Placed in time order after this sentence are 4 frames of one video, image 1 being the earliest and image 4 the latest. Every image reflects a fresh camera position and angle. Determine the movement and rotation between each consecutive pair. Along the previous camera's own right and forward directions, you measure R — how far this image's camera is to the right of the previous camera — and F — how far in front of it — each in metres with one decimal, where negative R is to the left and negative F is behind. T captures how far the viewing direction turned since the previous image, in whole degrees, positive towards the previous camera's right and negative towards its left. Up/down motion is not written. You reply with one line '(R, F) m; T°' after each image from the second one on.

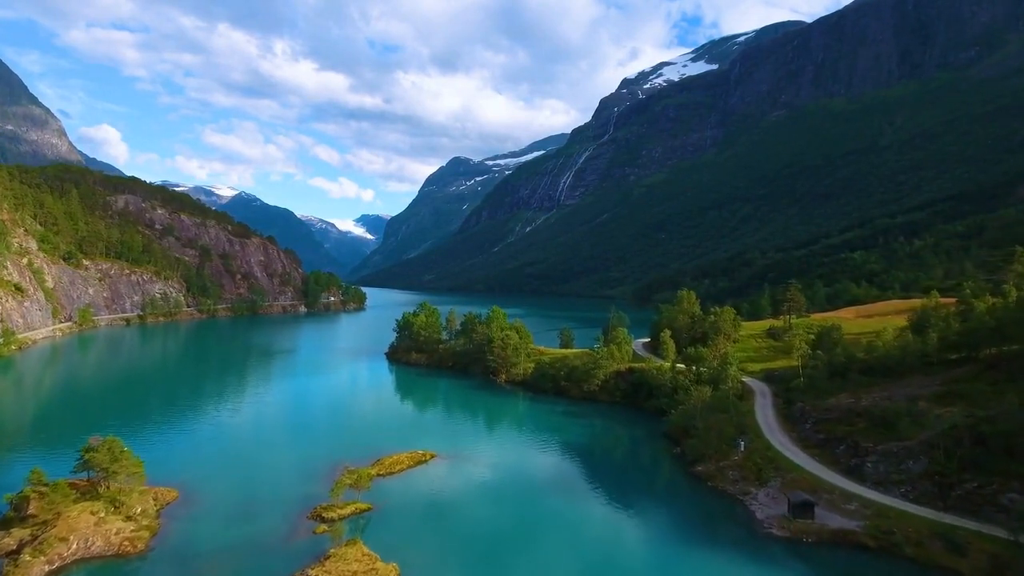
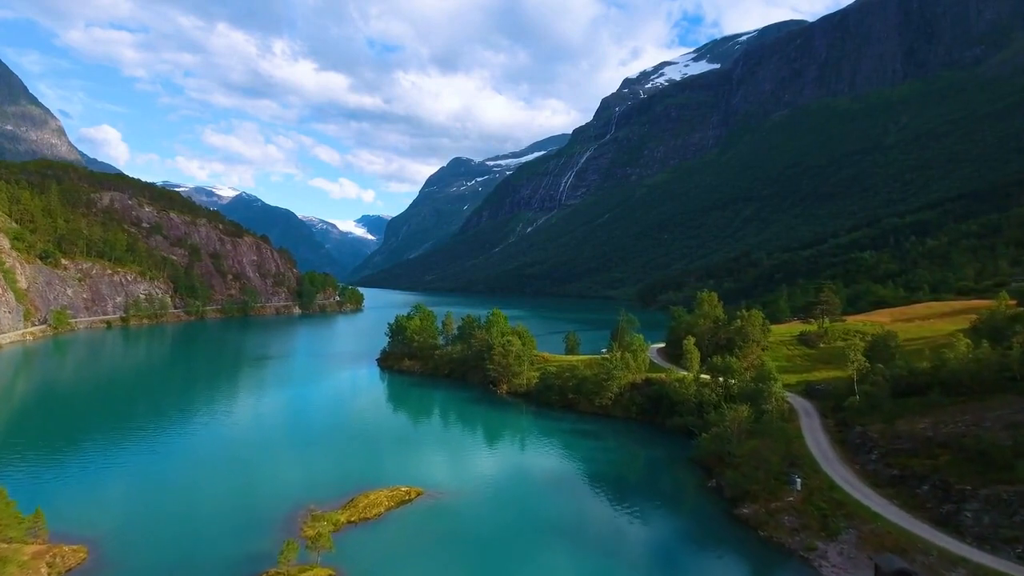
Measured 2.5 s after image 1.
(-0.1, +5.6) m; 0°
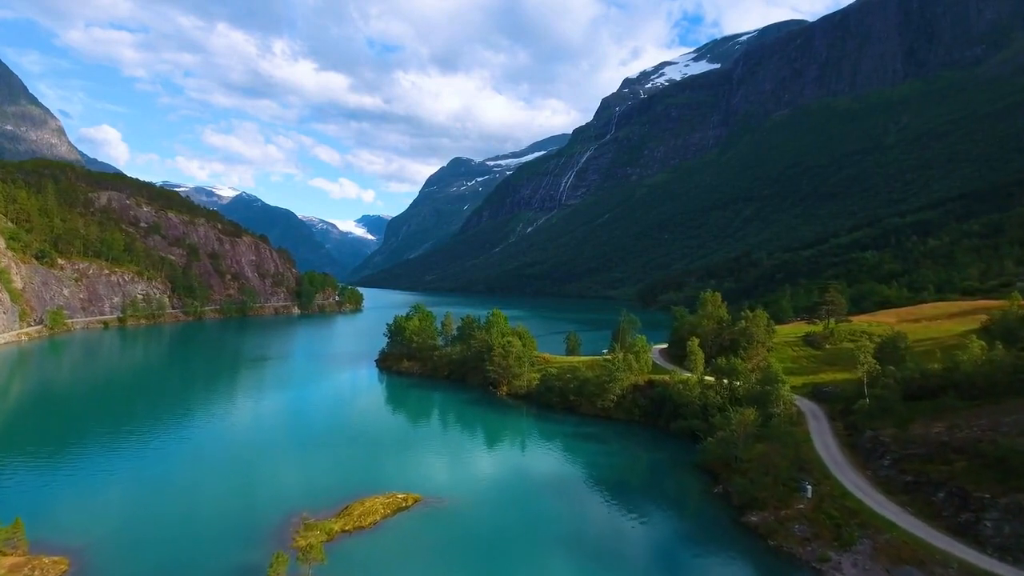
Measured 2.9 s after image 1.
(0.0, +0.8) m; 0°
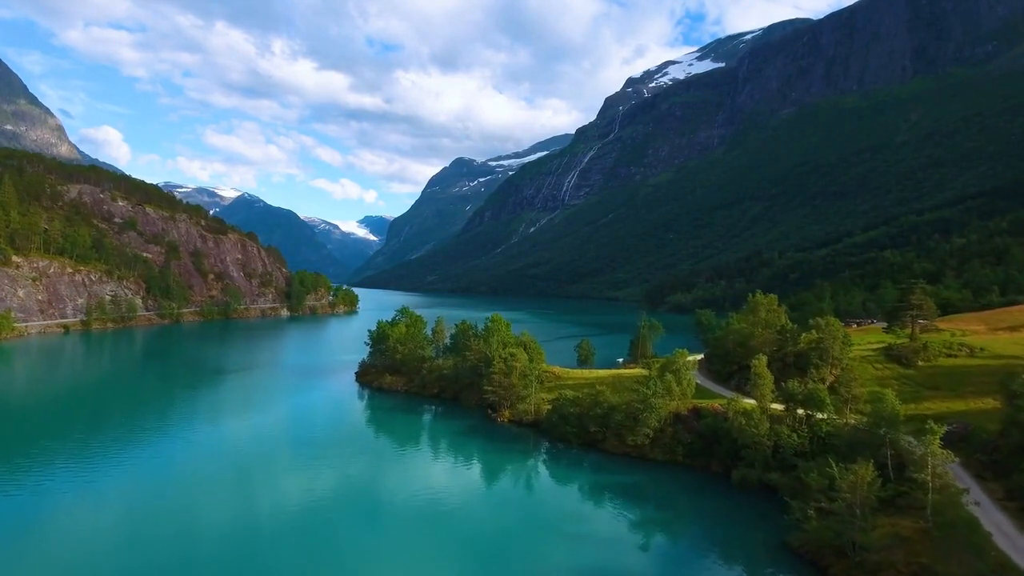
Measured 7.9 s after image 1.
(-0.1, +9.9) m; 0°
